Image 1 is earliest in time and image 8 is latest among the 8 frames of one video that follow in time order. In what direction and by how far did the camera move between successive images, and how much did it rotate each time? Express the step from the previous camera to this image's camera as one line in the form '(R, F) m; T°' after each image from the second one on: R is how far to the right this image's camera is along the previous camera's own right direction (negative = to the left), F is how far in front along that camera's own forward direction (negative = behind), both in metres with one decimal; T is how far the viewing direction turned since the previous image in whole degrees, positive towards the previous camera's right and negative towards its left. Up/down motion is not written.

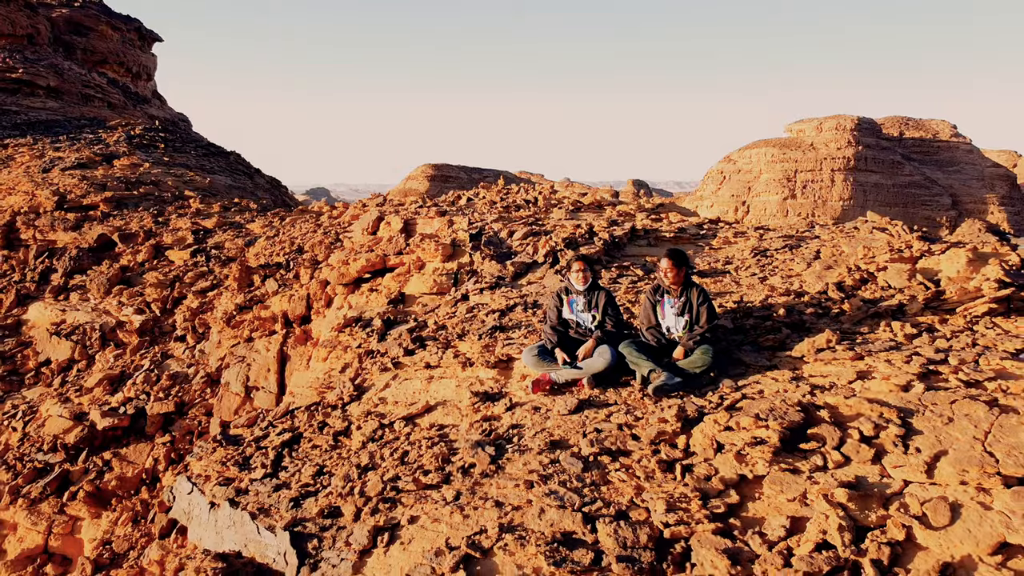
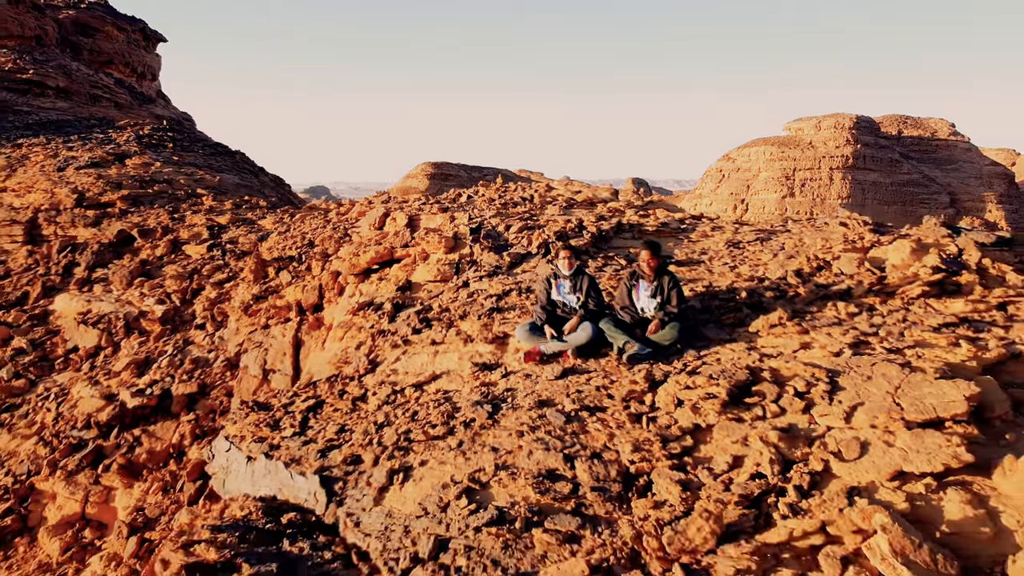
(0.0, -0.4) m; 0°
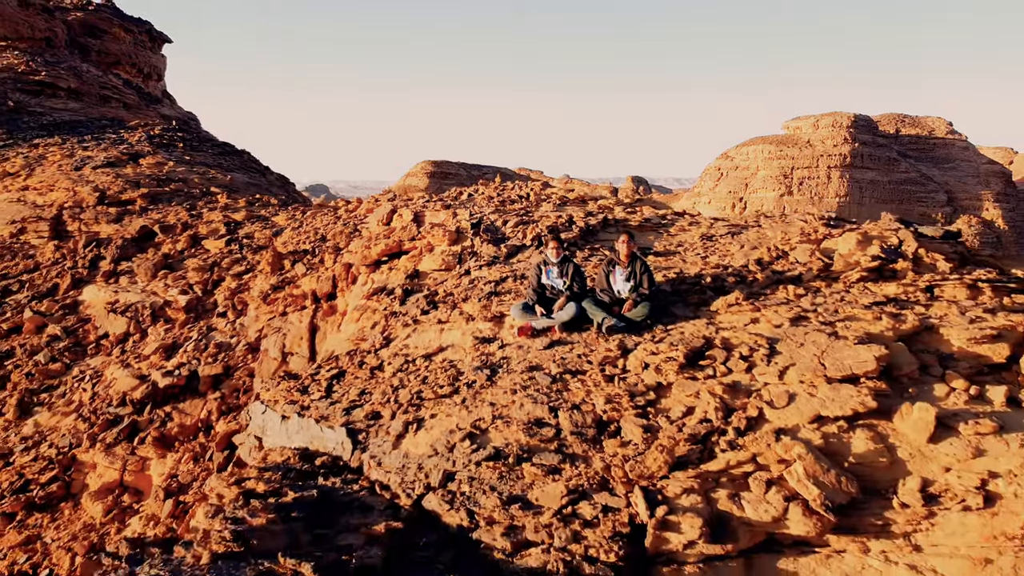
(0.0, -0.5) m; 0°
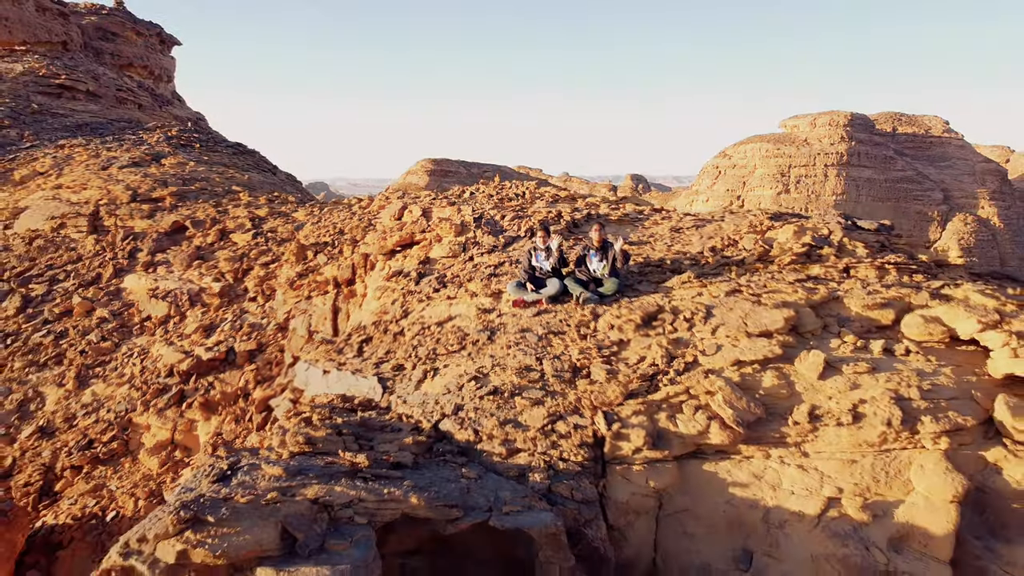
(0.0, -0.9) m; 0°
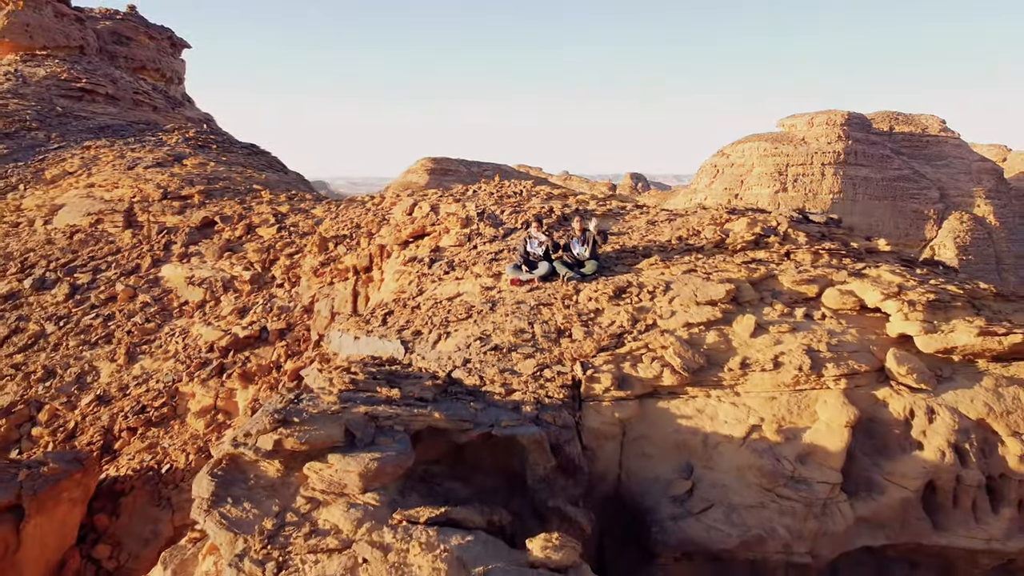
(0.0, -1.0) m; 0°
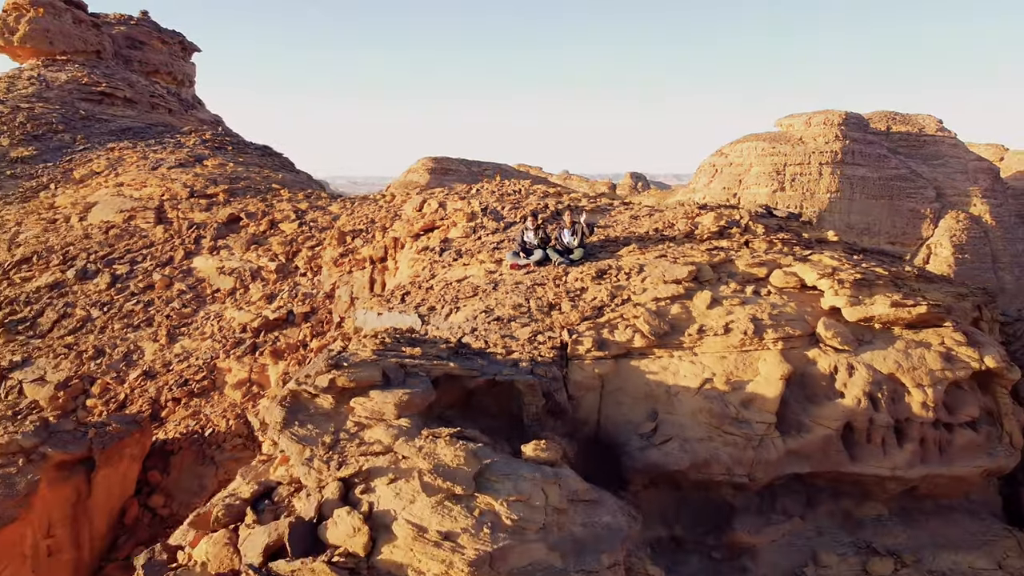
(0.0, -1.0) m; 0°
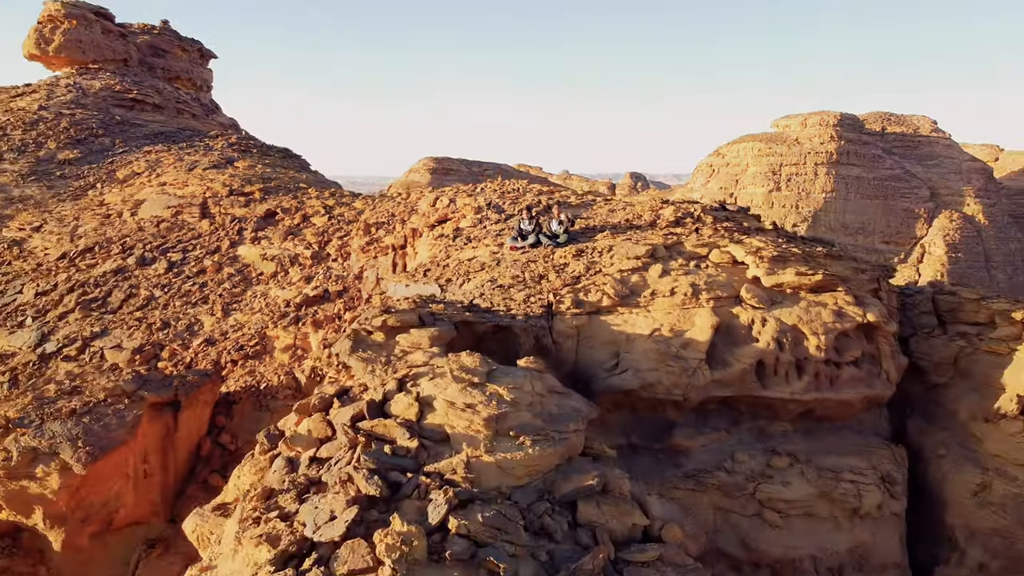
(0.0, -1.8) m; 0°
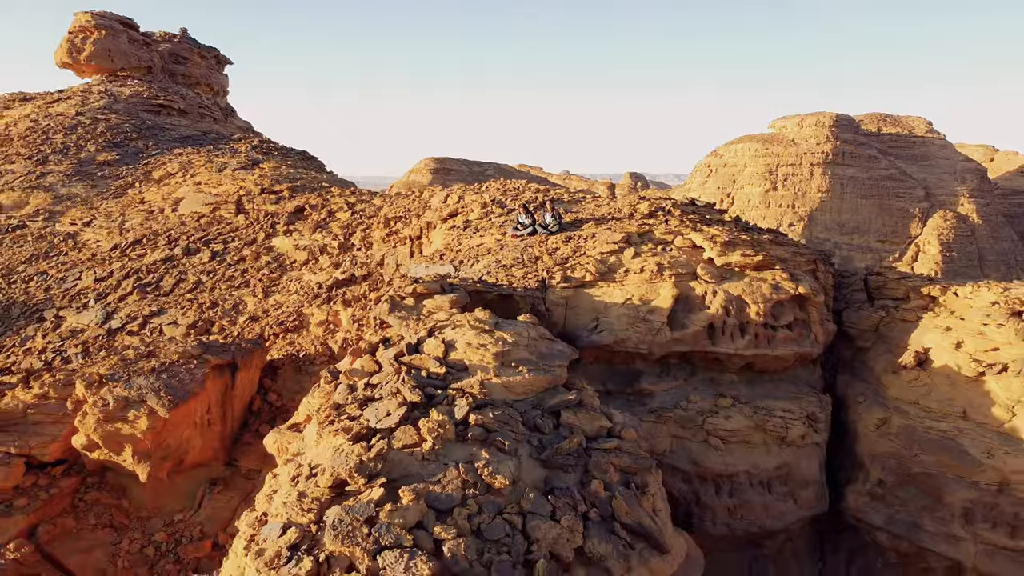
(0.0, -1.8) m; 0°
